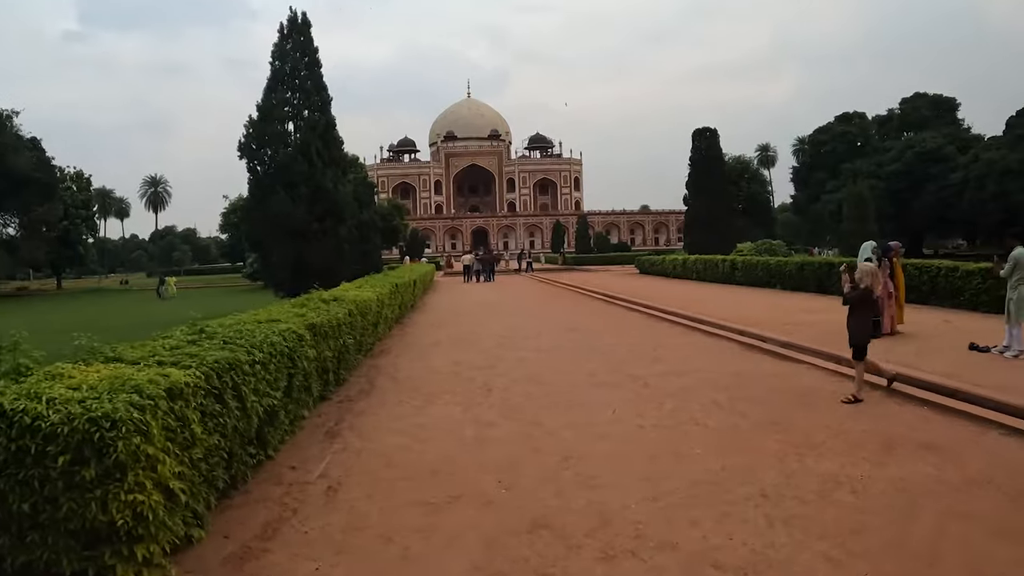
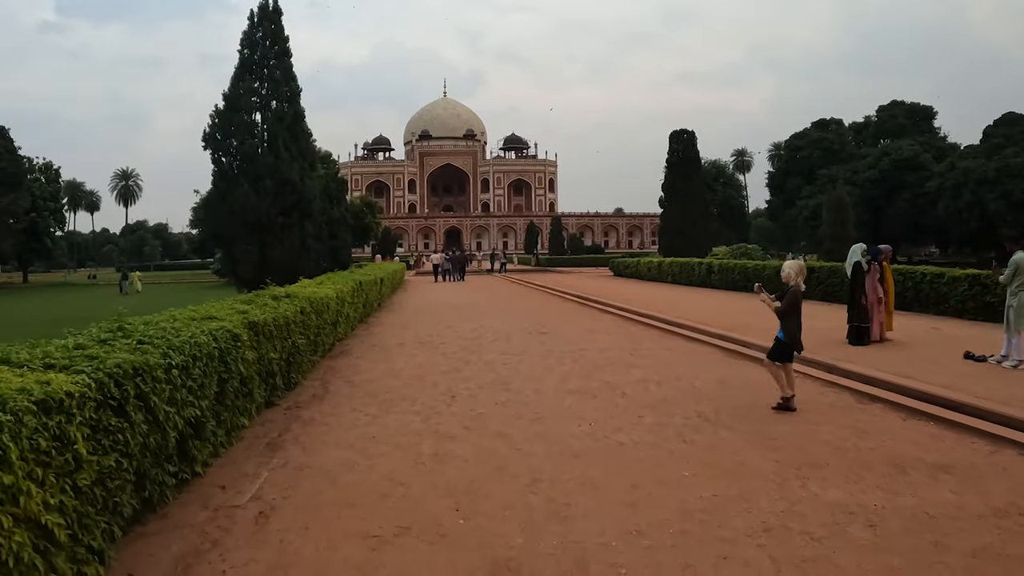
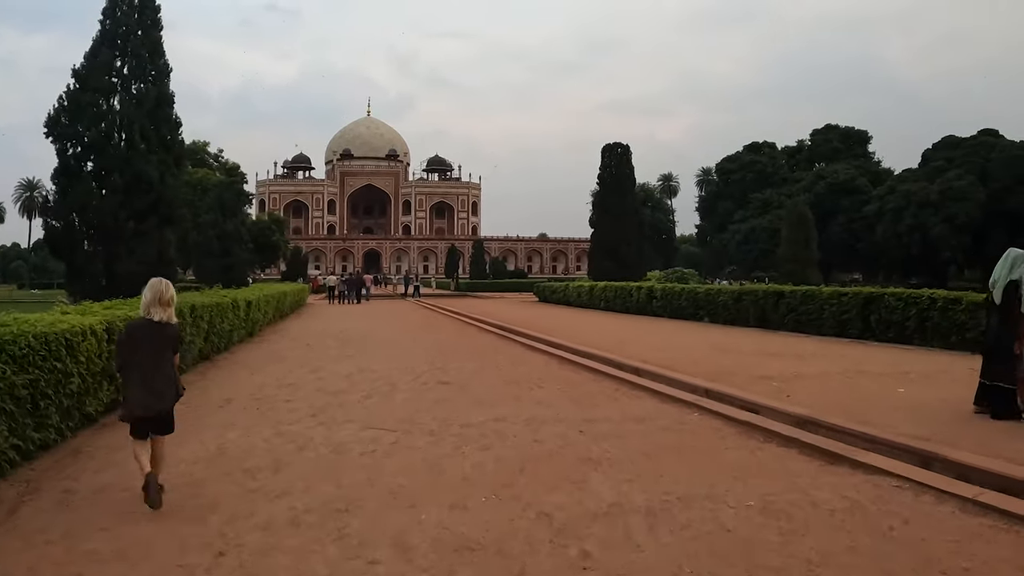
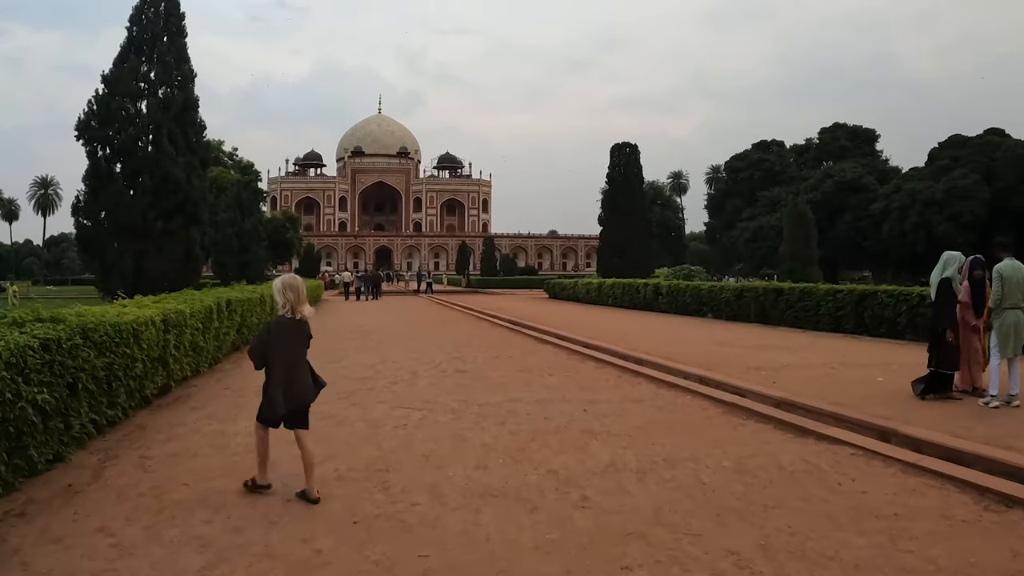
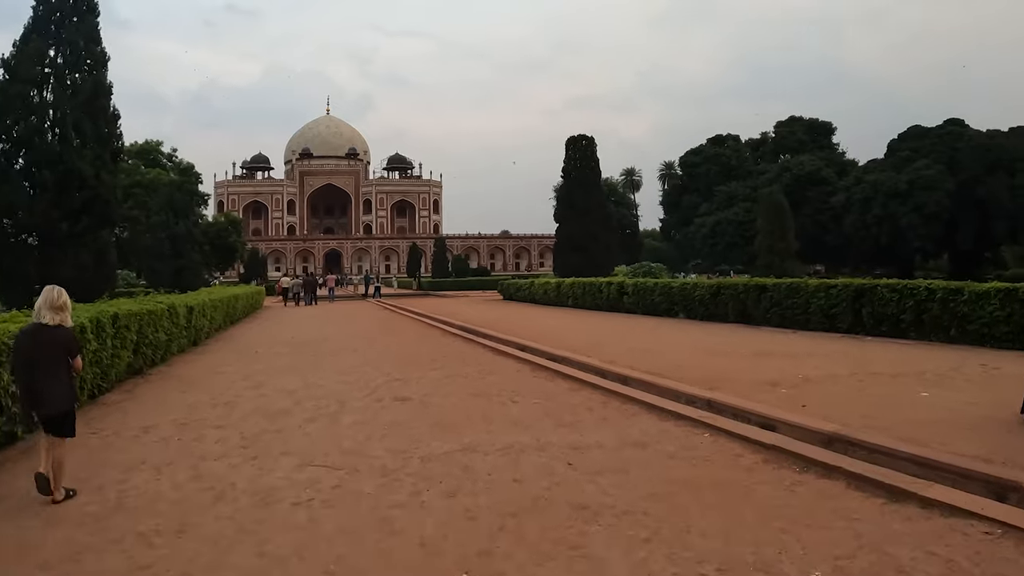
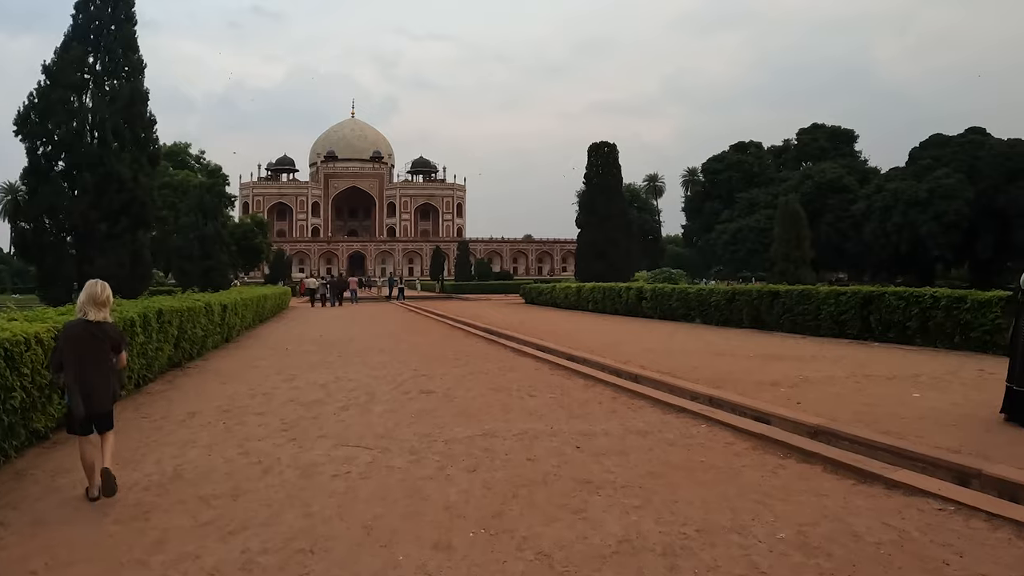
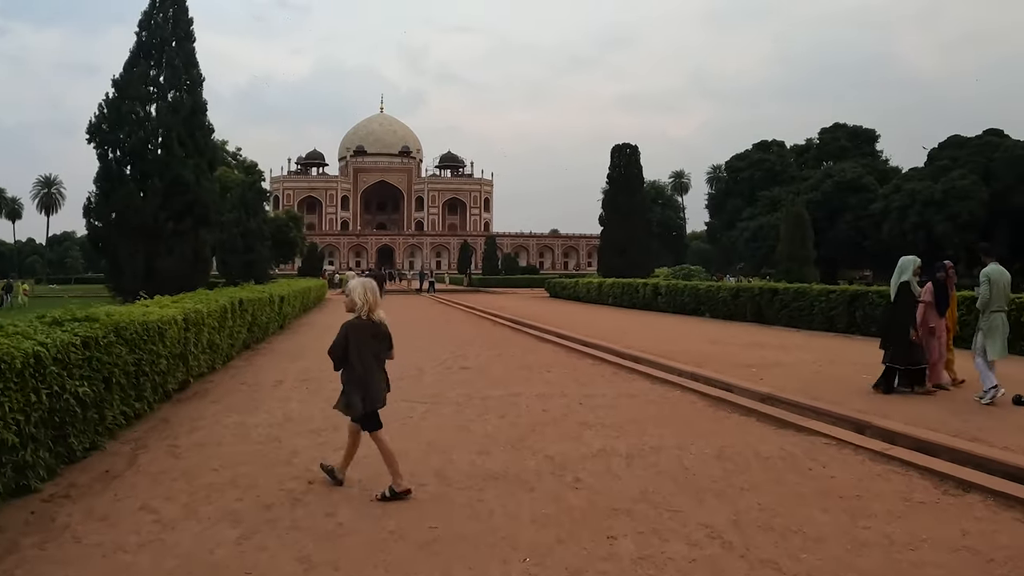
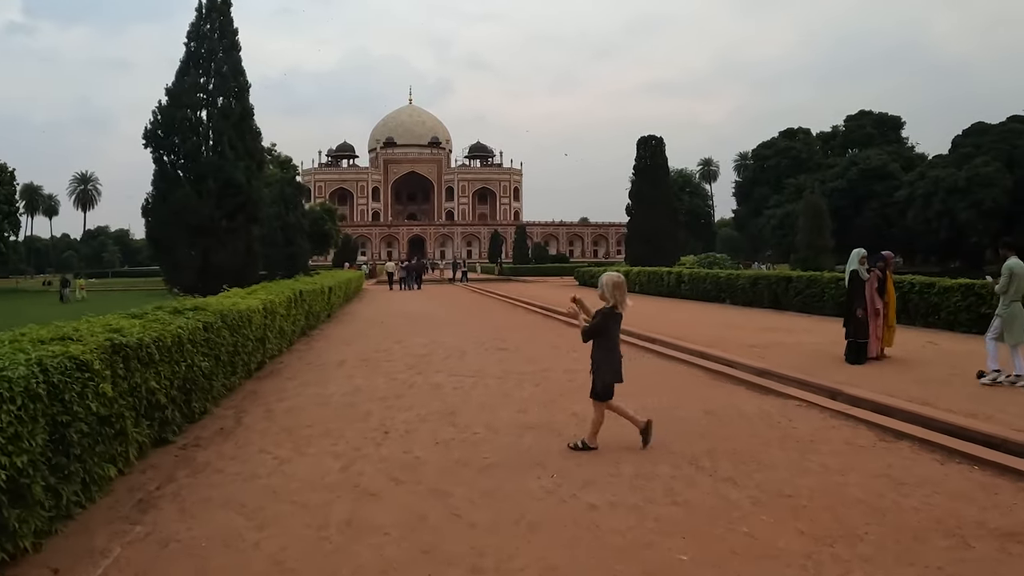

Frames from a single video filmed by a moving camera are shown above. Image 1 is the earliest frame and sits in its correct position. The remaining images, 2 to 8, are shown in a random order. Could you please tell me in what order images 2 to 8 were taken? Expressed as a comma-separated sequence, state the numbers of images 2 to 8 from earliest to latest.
2, 8, 7, 4, 3, 6, 5
